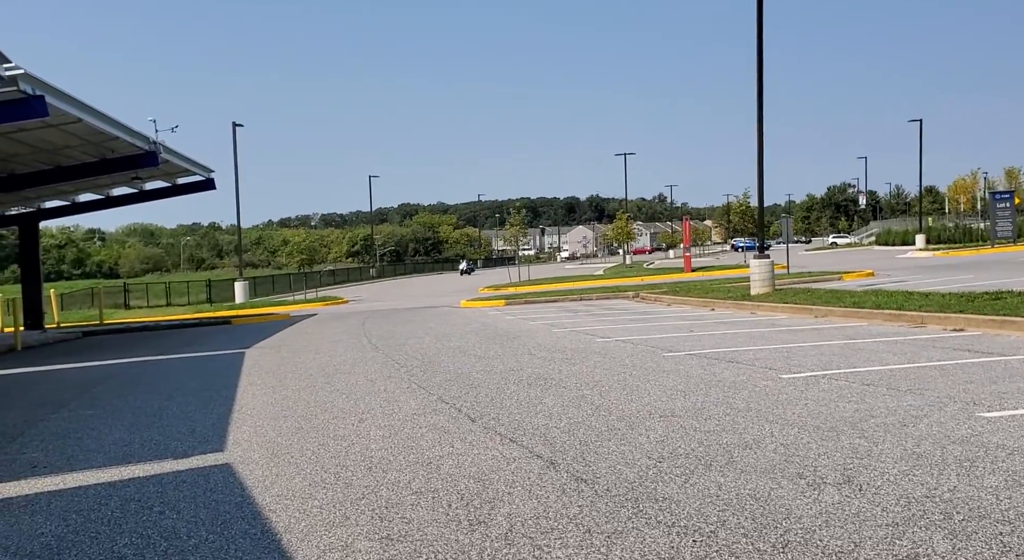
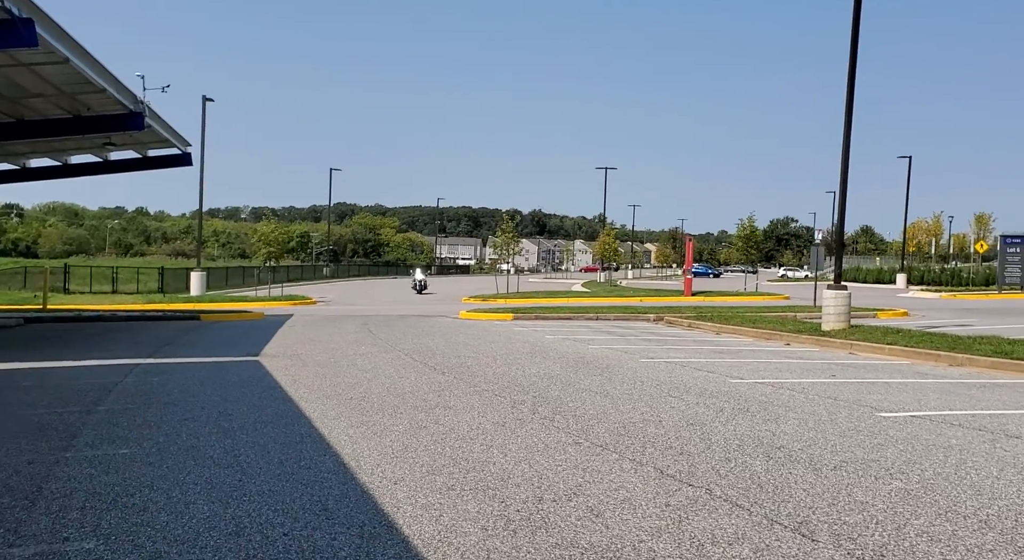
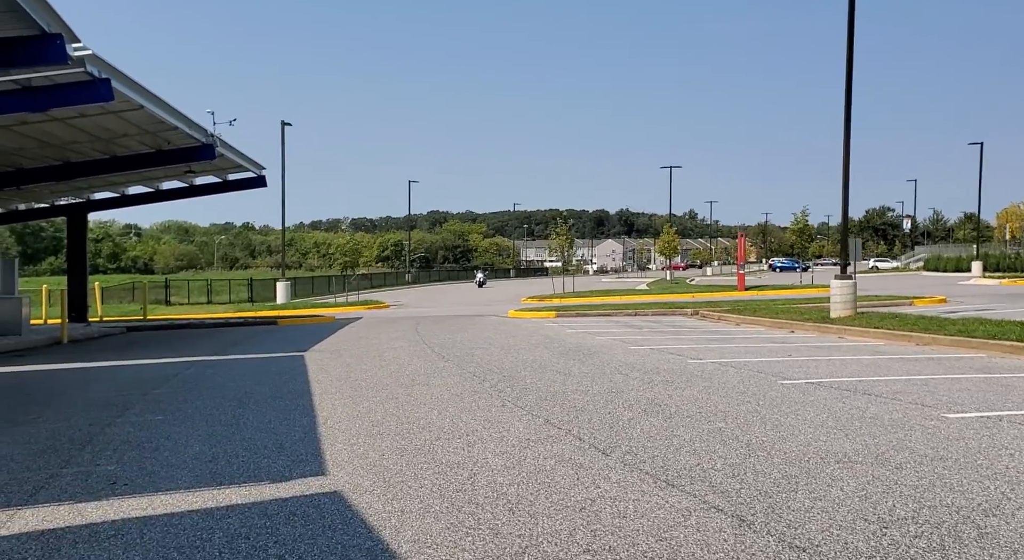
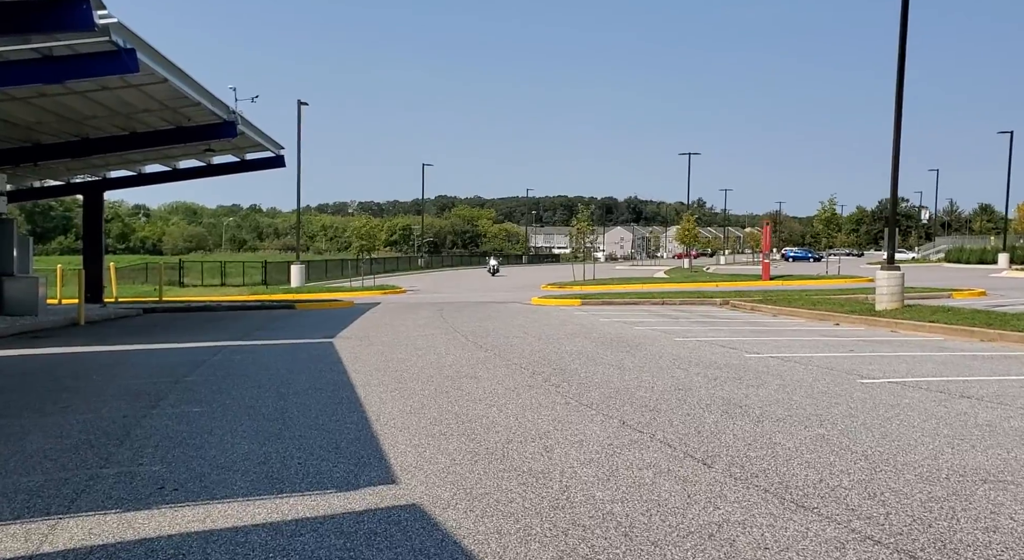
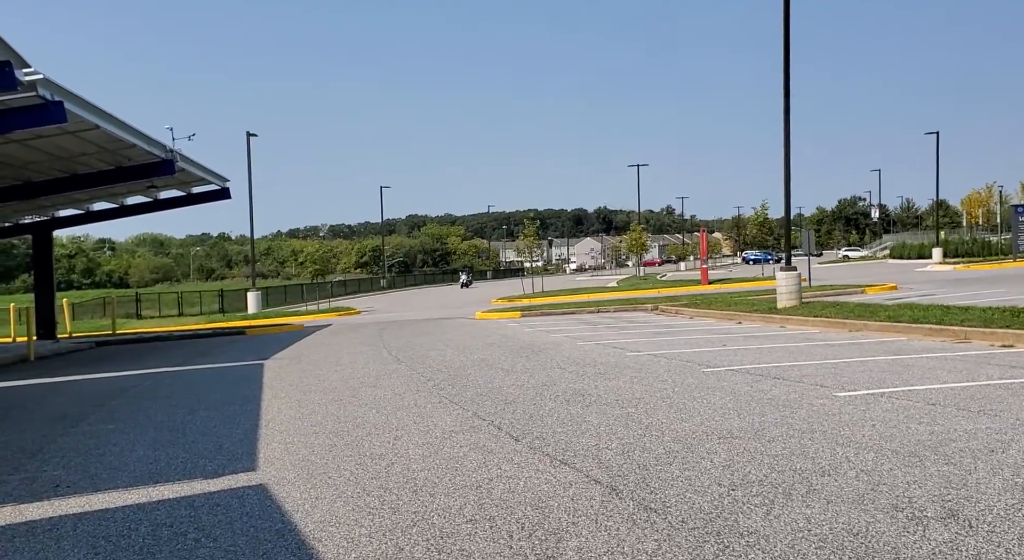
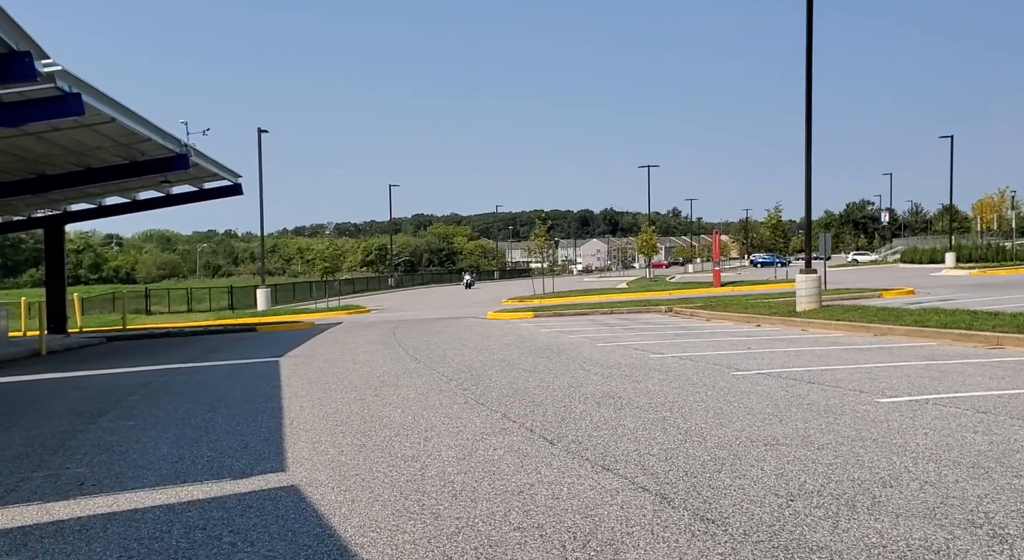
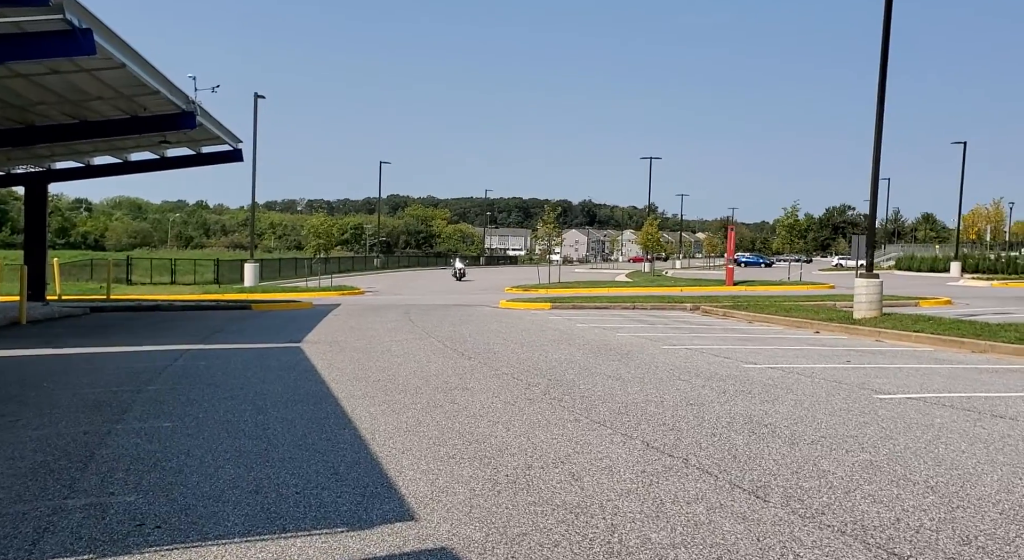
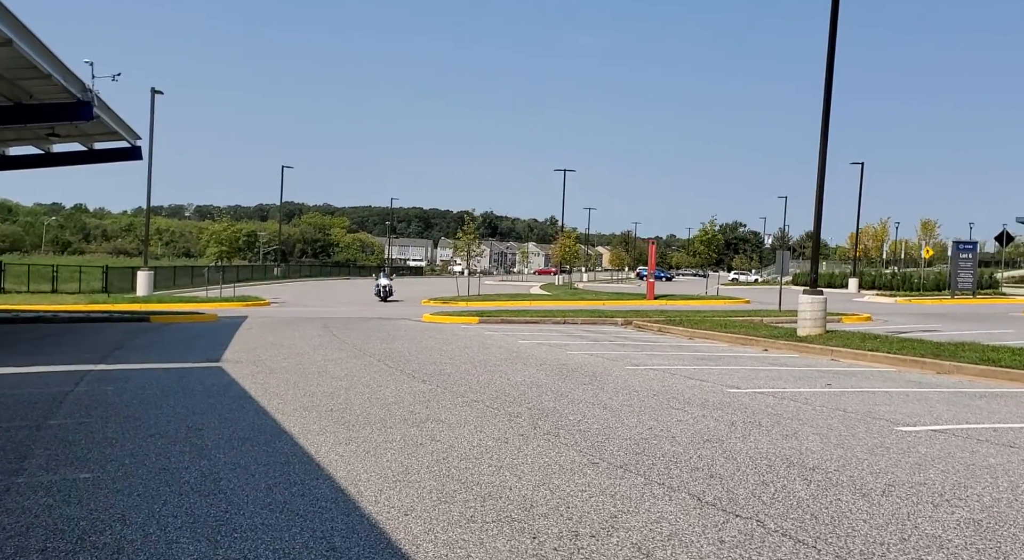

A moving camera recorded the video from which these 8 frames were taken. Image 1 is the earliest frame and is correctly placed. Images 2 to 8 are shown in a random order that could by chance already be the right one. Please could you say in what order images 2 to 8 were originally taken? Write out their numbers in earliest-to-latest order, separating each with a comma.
5, 6, 3, 4, 7, 2, 8
